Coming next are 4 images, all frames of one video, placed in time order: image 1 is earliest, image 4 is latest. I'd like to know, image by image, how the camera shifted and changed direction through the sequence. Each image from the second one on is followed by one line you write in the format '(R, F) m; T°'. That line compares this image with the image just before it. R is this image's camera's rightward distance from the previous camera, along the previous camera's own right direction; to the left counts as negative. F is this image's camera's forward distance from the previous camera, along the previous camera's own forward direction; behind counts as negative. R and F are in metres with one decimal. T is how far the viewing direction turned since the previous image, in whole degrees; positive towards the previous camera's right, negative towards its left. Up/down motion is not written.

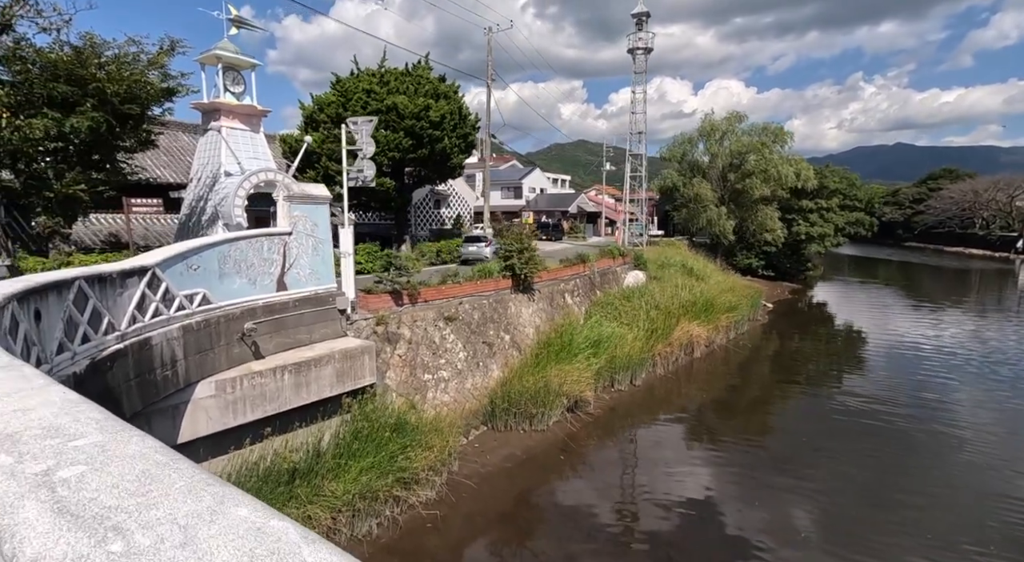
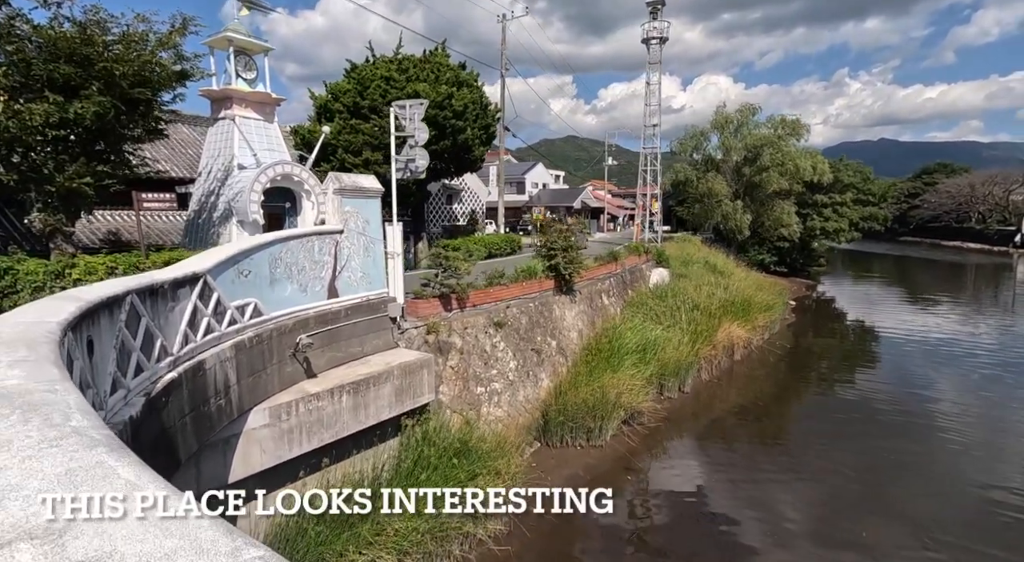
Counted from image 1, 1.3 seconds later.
(-1.1, +0.9) m; +1°
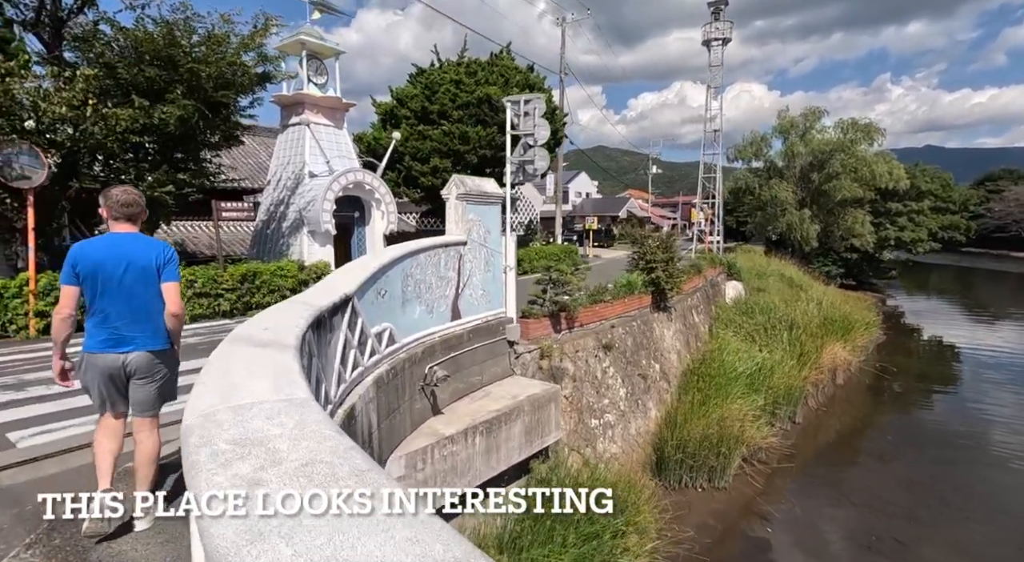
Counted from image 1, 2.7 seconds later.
(-1.2, +0.9) m; -3°
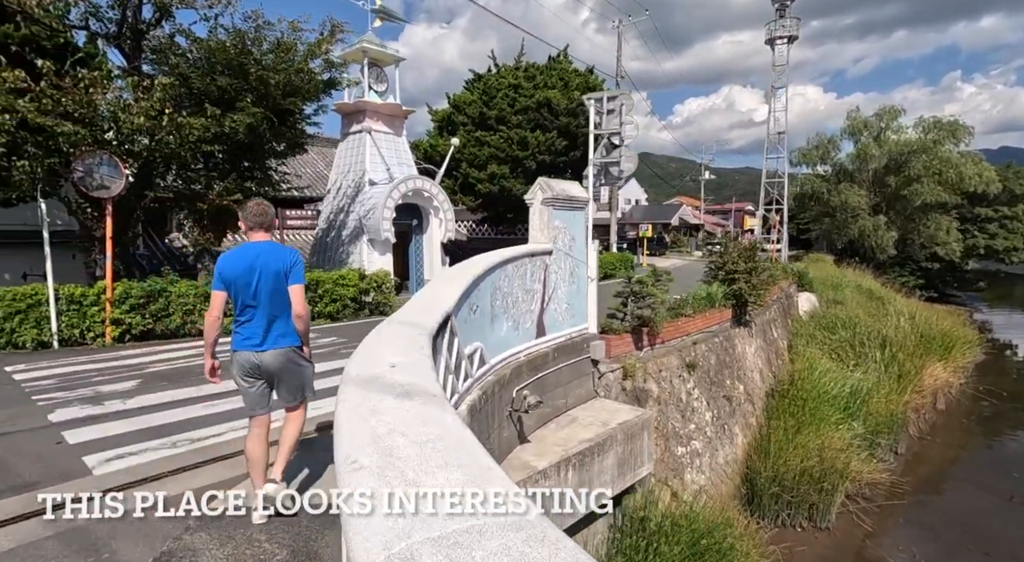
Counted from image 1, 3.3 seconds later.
(-0.4, +0.5) m; -4°
